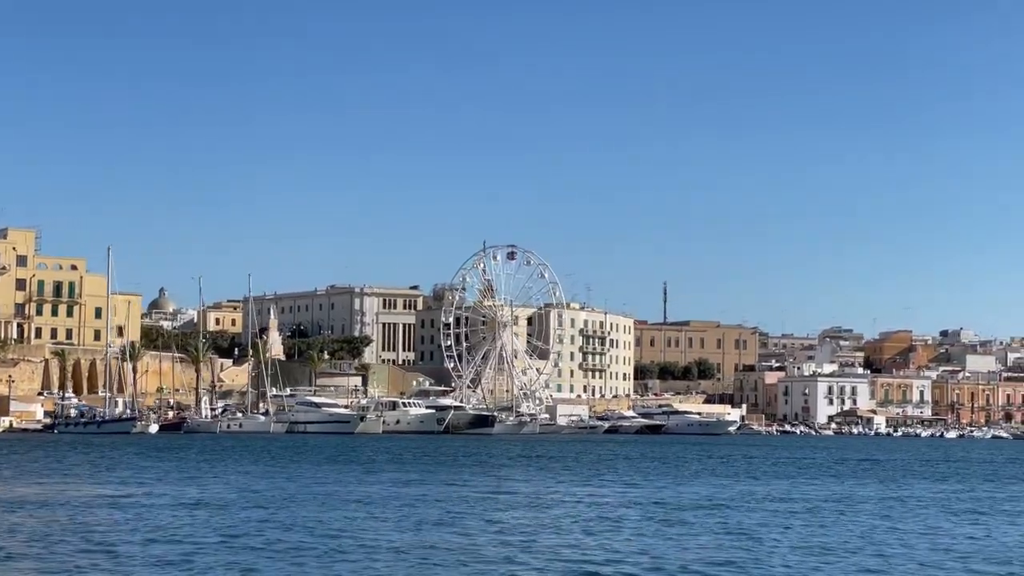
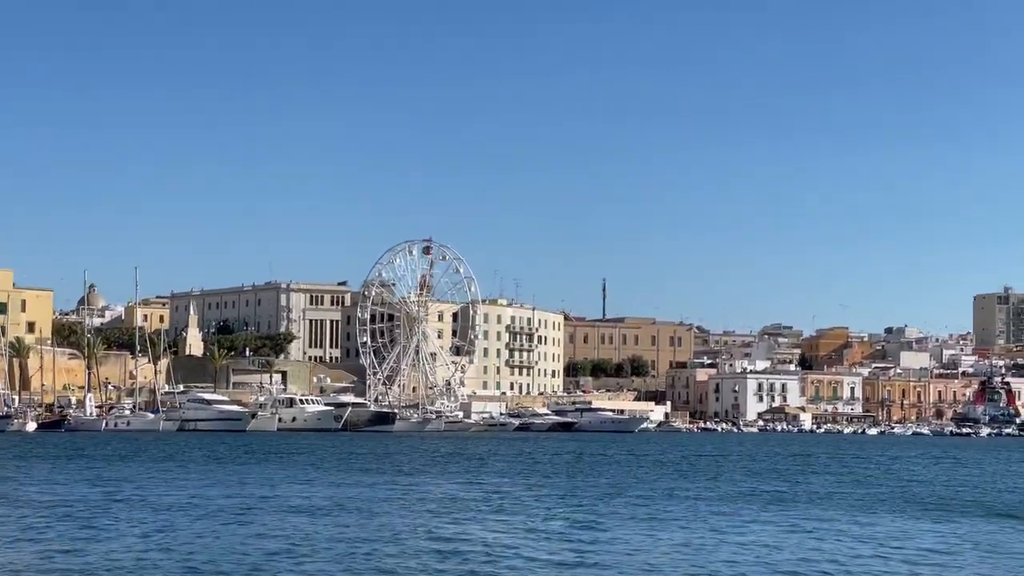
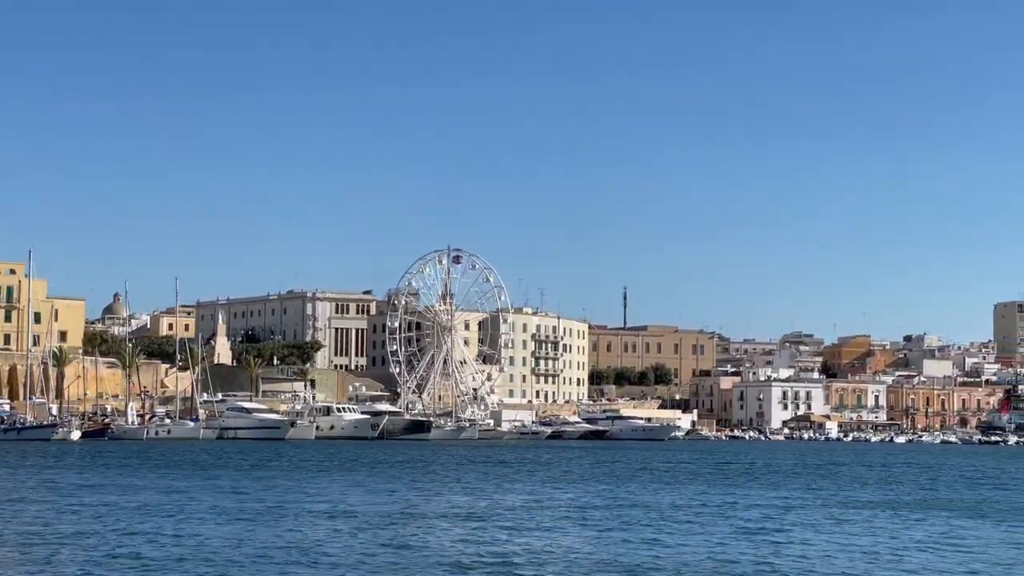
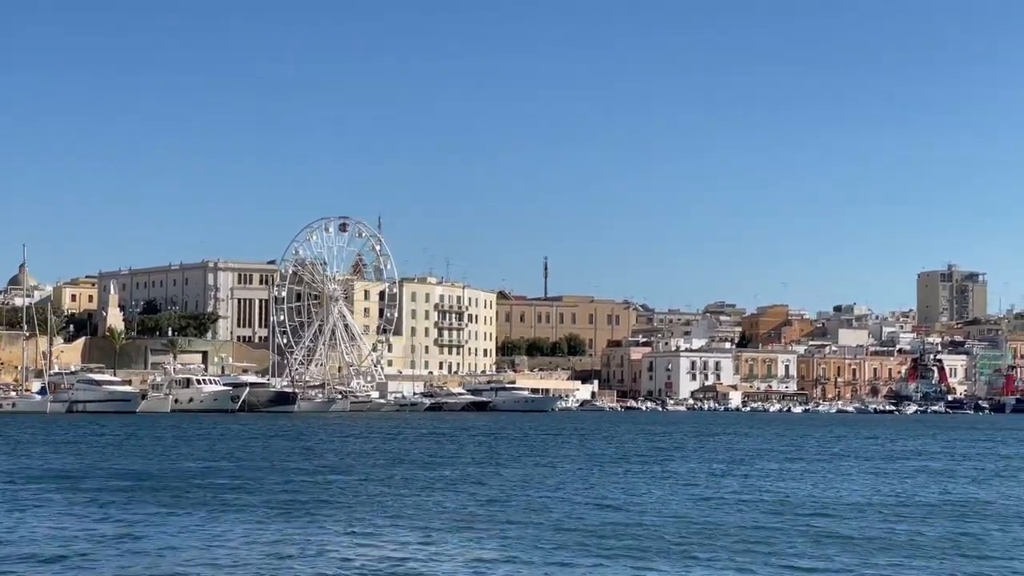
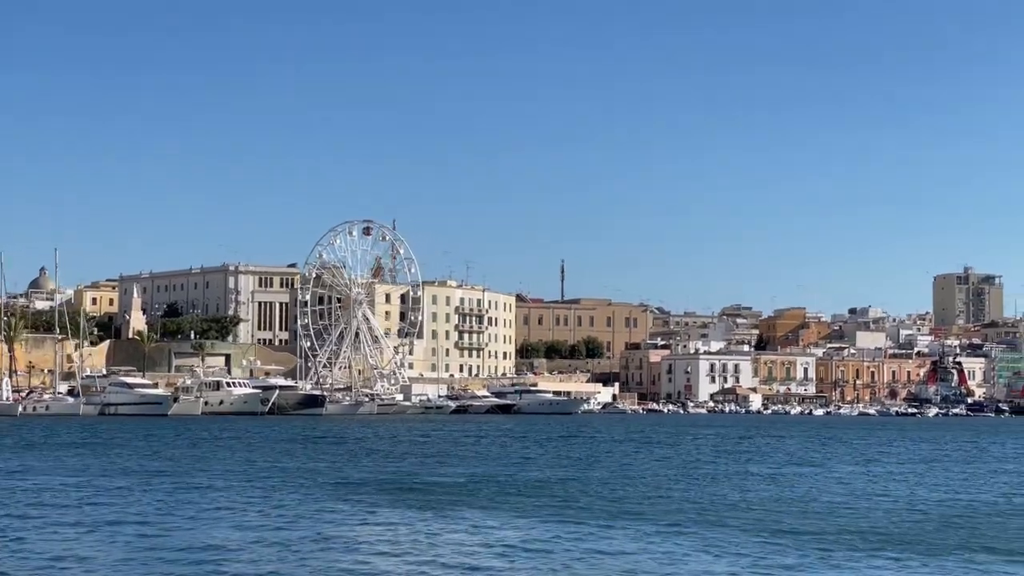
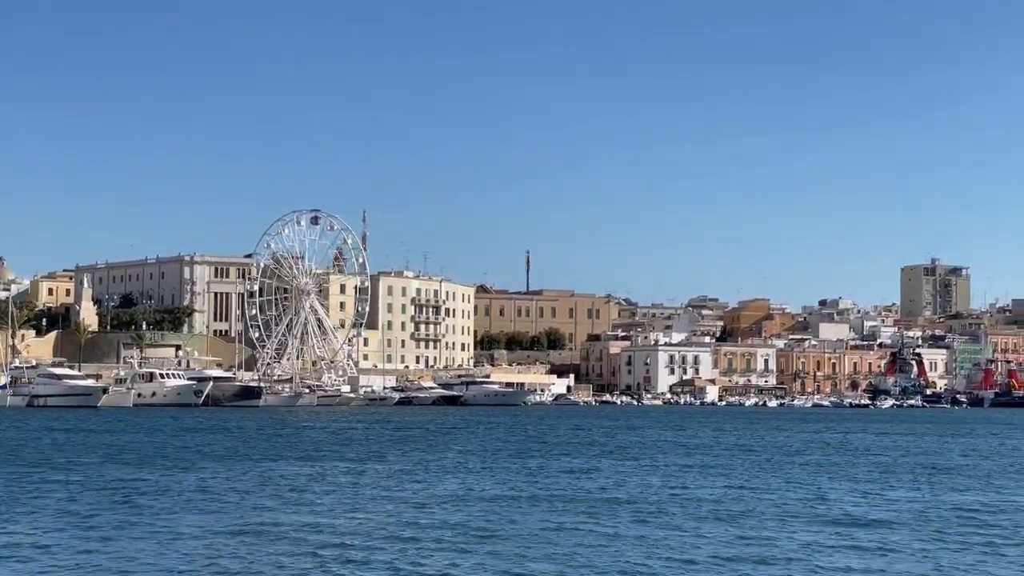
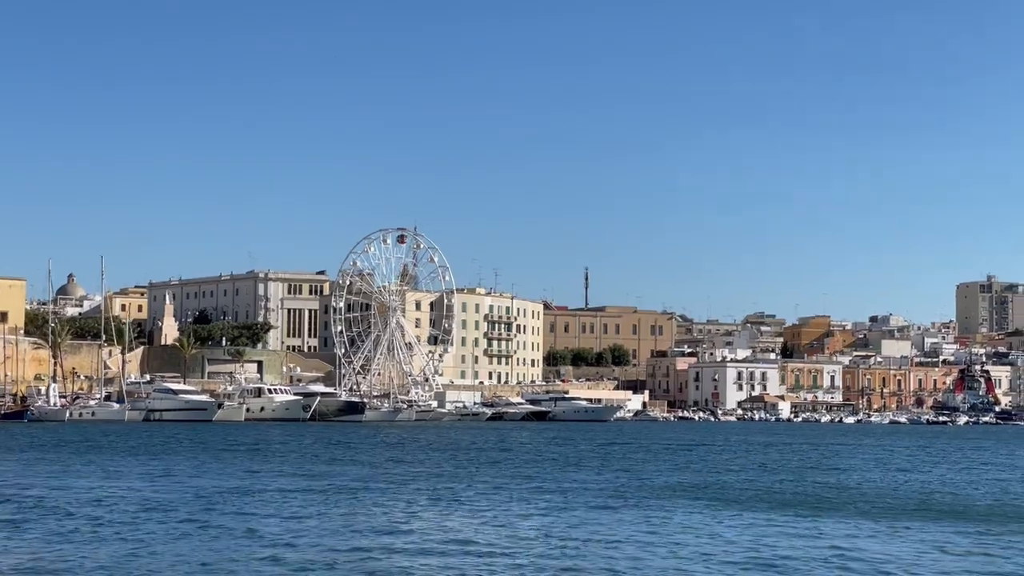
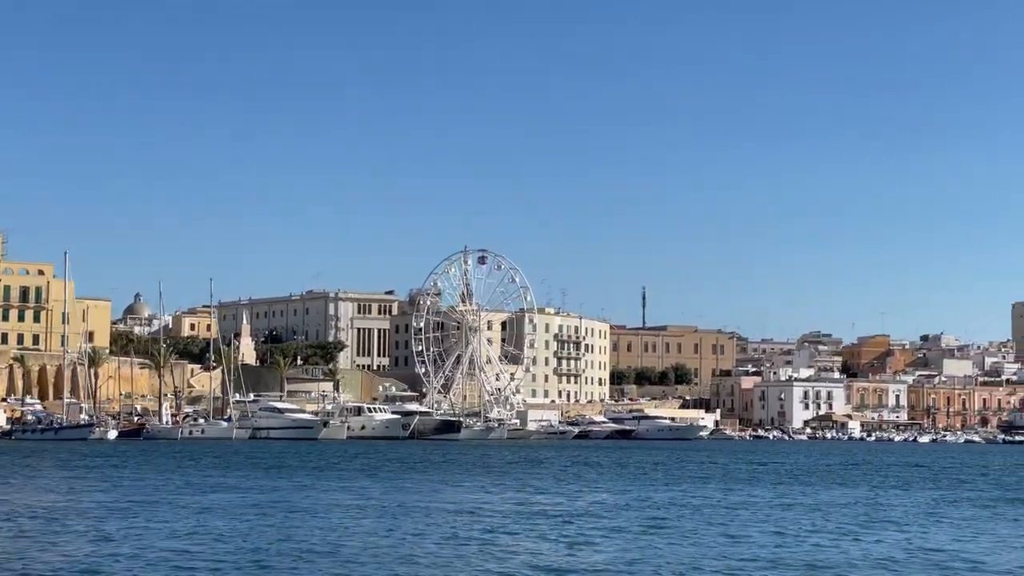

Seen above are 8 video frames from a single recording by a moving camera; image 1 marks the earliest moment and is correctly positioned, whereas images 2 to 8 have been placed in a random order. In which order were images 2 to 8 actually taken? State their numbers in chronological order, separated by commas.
8, 3, 2, 7, 5, 4, 6
